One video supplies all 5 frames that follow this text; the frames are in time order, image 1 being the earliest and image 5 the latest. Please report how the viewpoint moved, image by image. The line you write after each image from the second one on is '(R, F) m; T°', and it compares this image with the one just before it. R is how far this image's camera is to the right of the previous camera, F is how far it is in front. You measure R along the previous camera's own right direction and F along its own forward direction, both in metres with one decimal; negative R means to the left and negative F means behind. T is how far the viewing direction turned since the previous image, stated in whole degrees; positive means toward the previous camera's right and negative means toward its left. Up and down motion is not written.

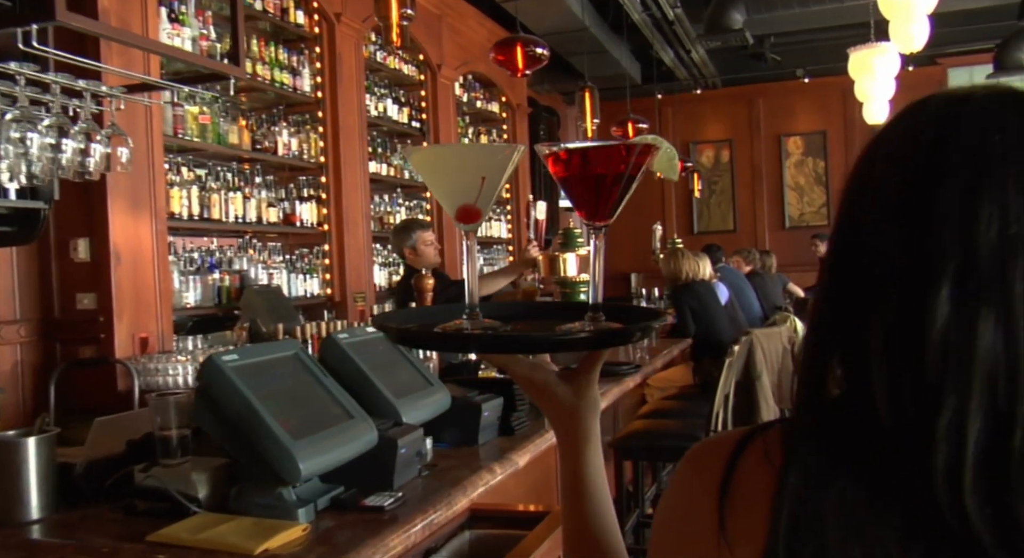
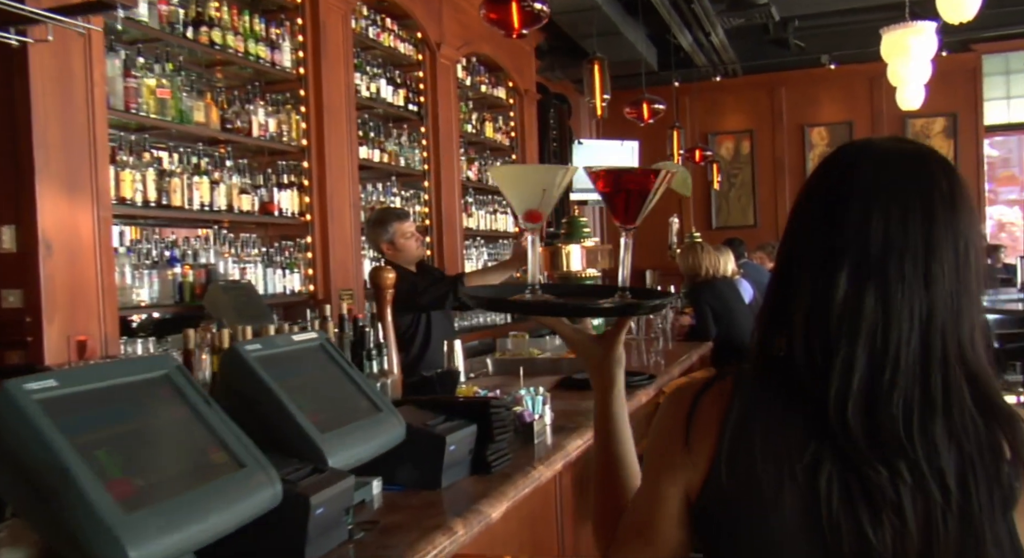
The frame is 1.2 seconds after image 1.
(+0.1, +0.5) m; -1°
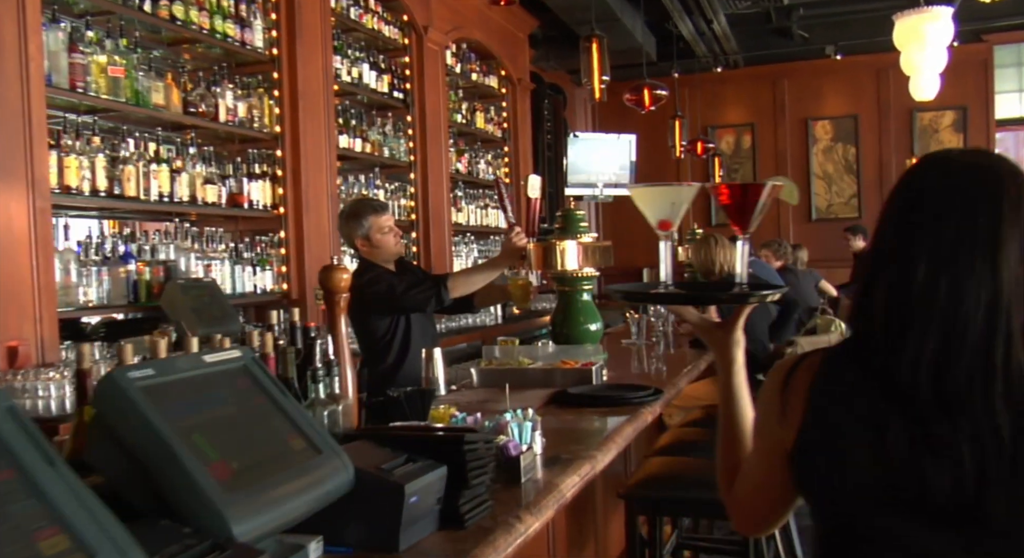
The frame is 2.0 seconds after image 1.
(0.0, +0.3) m; 0°
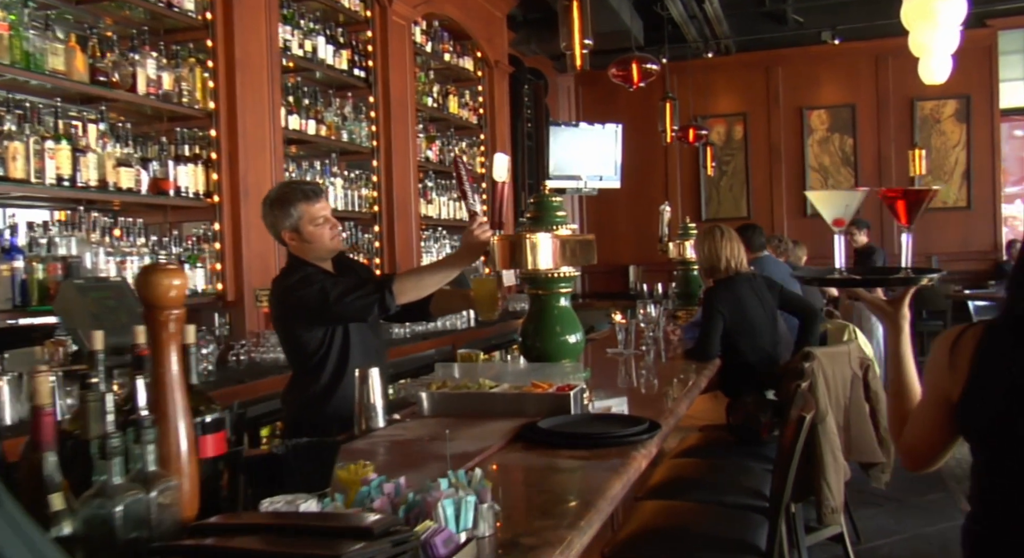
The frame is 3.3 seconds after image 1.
(+0.1, +0.5) m; +1°
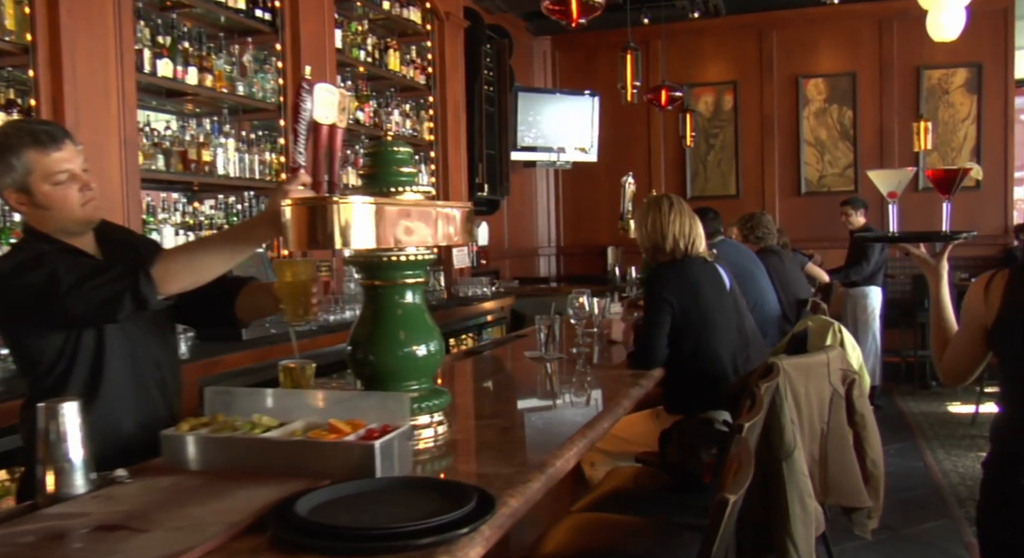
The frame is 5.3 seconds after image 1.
(+0.3, +0.7) m; 0°
